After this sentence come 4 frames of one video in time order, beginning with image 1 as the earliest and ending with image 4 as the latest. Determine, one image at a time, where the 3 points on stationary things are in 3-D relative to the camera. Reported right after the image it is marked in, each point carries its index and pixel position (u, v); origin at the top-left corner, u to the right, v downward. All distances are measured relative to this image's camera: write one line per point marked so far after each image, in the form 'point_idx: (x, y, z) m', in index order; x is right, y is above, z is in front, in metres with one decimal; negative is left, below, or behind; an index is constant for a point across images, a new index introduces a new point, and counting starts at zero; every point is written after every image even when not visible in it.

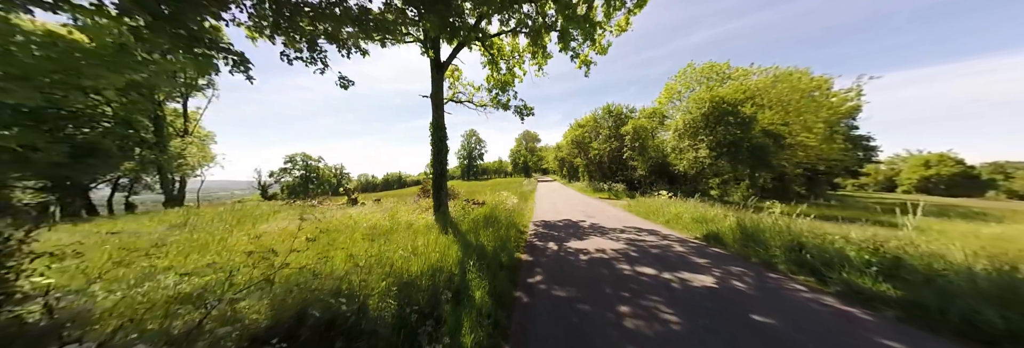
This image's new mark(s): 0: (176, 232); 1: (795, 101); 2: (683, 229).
0: (-10.7, -1.8, +7.2) m
1: (+22.9, +5.9, +18.2) m
2: (+5.9, -1.9, +7.7) m
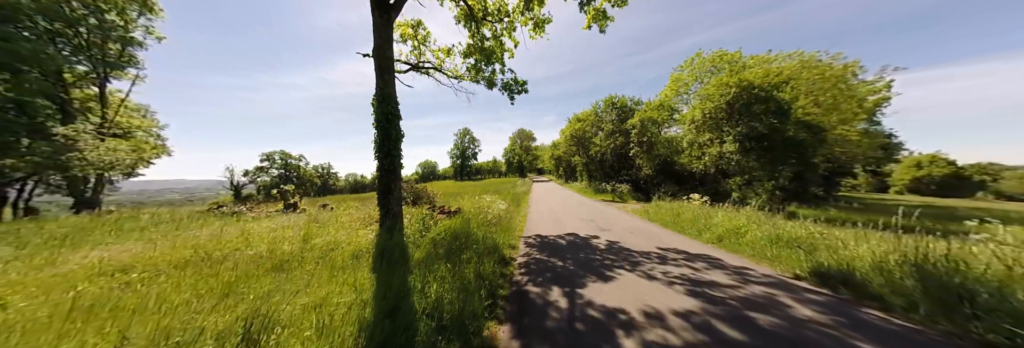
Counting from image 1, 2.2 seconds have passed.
0: (-11.1, -1.6, +3.9) m
1: (+22.1, +5.9, +15.8) m
2: (+5.5, -1.8, +4.9) m
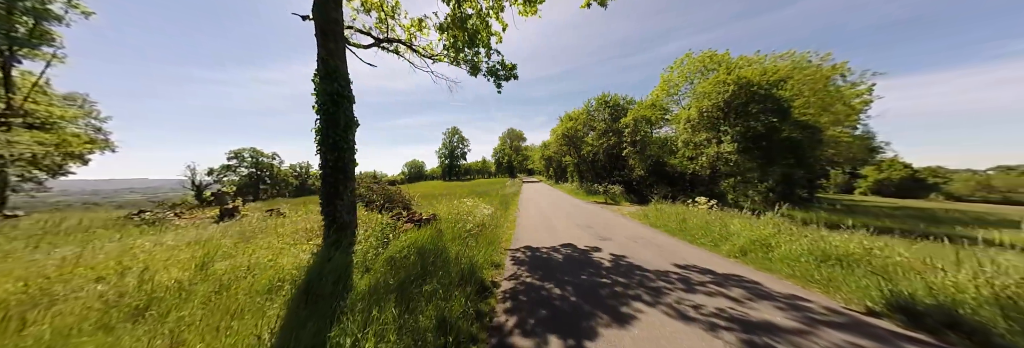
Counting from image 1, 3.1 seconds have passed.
0: (-11.4, -1.6, +2.1) m
1: (+21.3, +5.8, +15.6) m
2: (+5.2, -1.8, +3.9) m
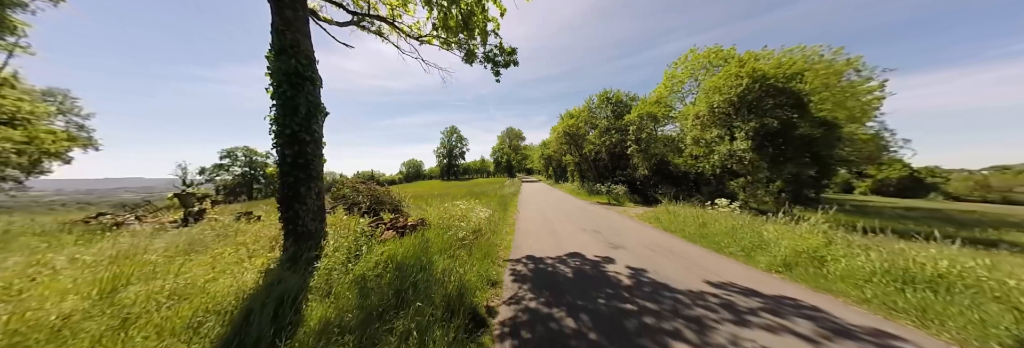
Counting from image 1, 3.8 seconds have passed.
0: (-11.3, -1.5, +1.2) m
1: (+21.3, +5.9, +14.8) m
2: (+5.2, -1.8, +3.0) m
